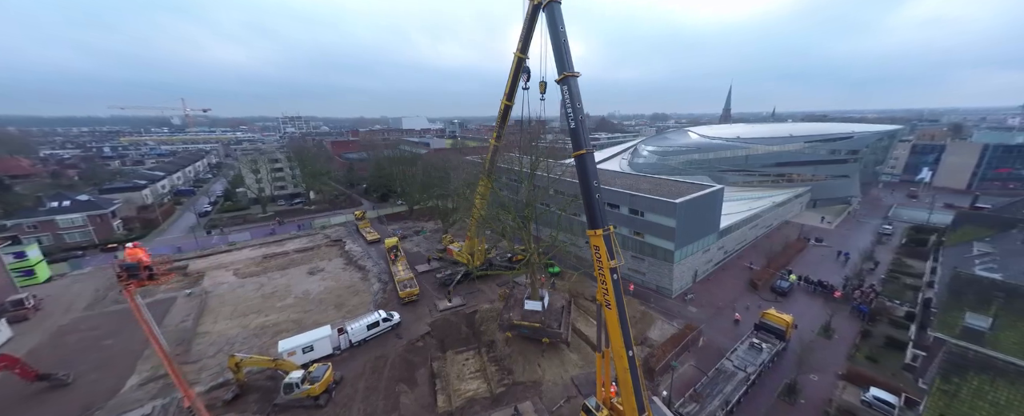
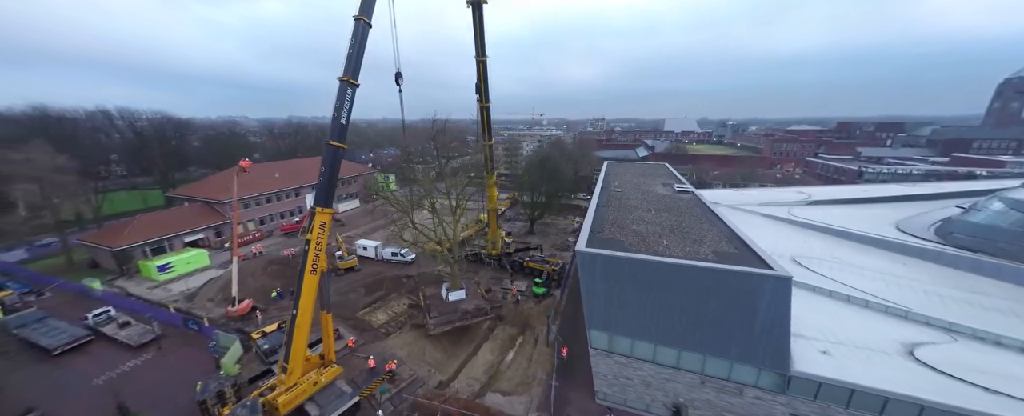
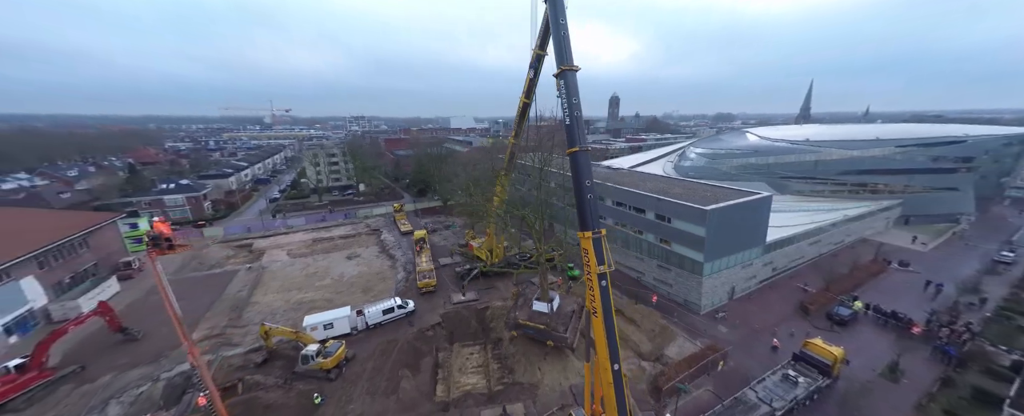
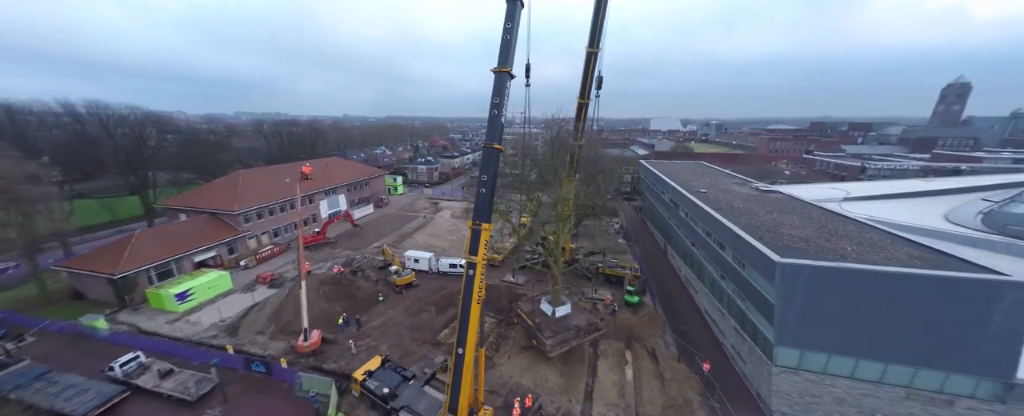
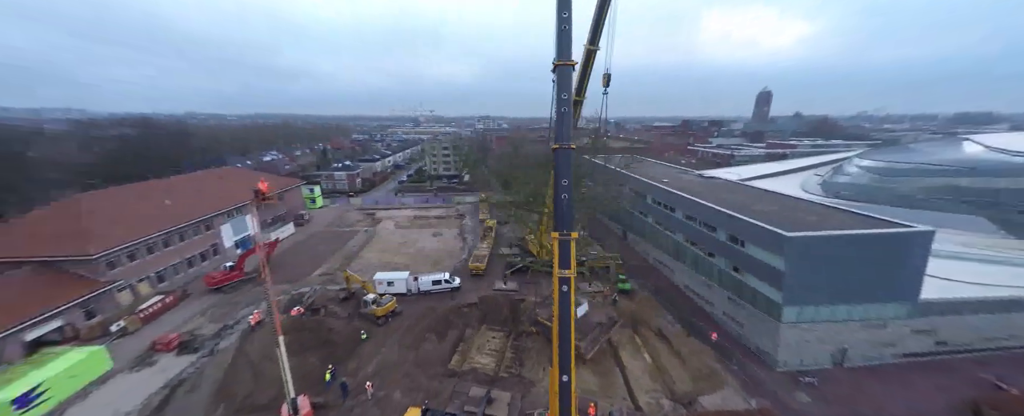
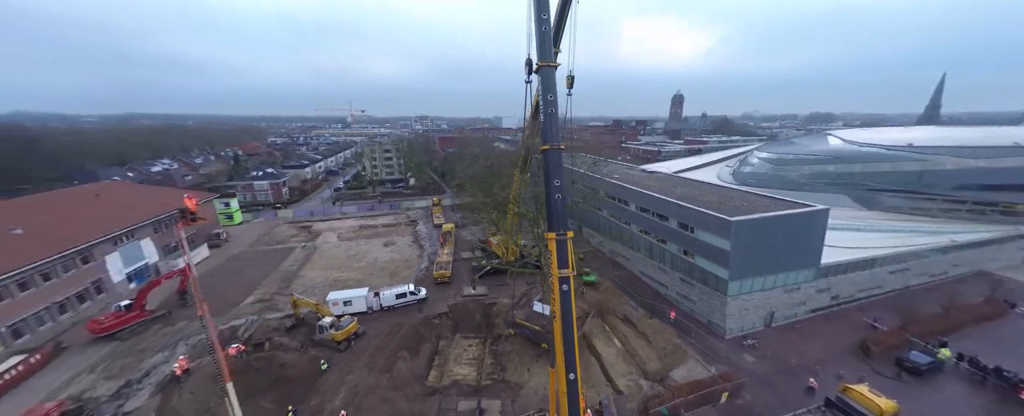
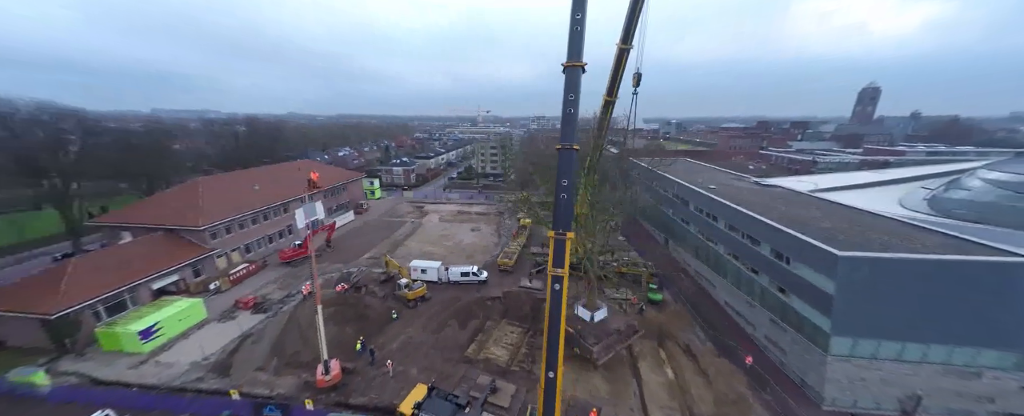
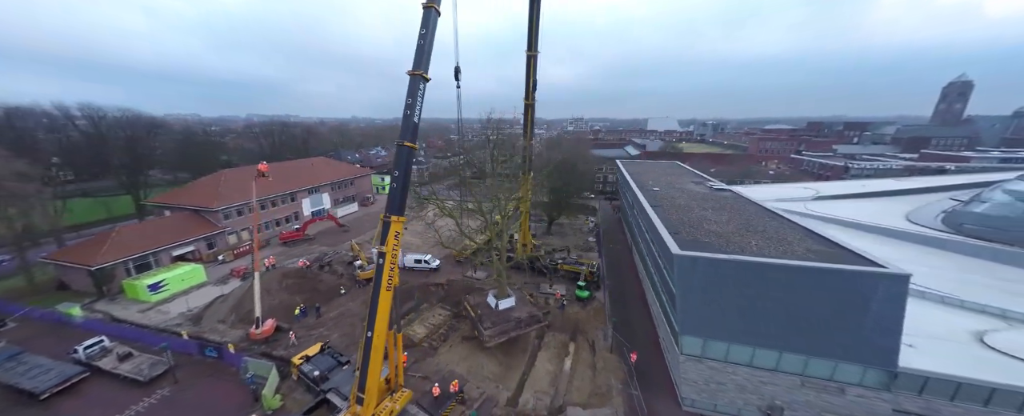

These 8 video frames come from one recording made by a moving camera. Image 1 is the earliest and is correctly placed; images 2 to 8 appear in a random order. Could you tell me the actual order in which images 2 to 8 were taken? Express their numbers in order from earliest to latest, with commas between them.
3, 6, 5, 7, 4, 8, 2
